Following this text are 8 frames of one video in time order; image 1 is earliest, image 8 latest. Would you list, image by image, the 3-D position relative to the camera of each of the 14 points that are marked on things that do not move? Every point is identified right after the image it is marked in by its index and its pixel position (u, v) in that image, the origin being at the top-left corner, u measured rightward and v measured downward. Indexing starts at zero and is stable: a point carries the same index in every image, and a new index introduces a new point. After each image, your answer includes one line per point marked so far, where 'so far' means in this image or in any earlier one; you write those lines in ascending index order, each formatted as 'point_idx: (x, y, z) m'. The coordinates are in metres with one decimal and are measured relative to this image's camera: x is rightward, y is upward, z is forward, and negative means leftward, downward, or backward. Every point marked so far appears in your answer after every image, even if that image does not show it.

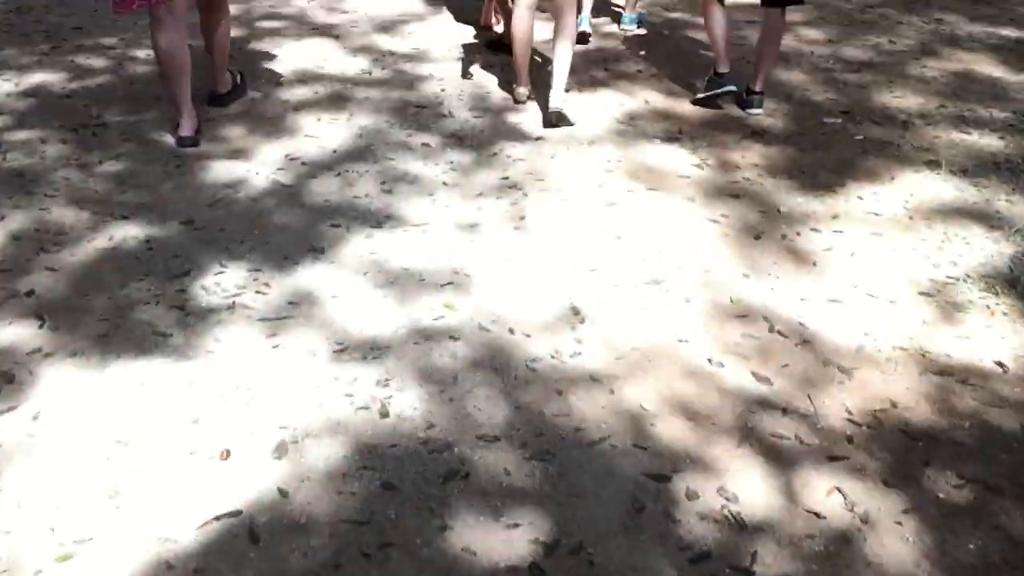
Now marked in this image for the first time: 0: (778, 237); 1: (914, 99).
0: (+0.8, +0.1, +2.7) m
1: (+1.6, +0.8, +3.7) m
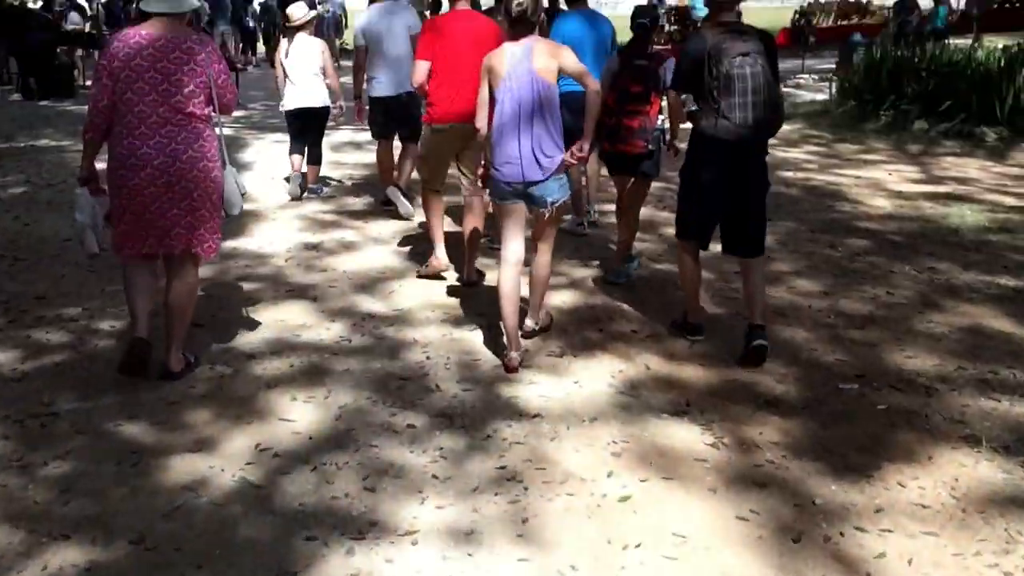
0: (+0.8, -0.7, +2.4) m
1: (+1.6, -0.3, +3.5) m
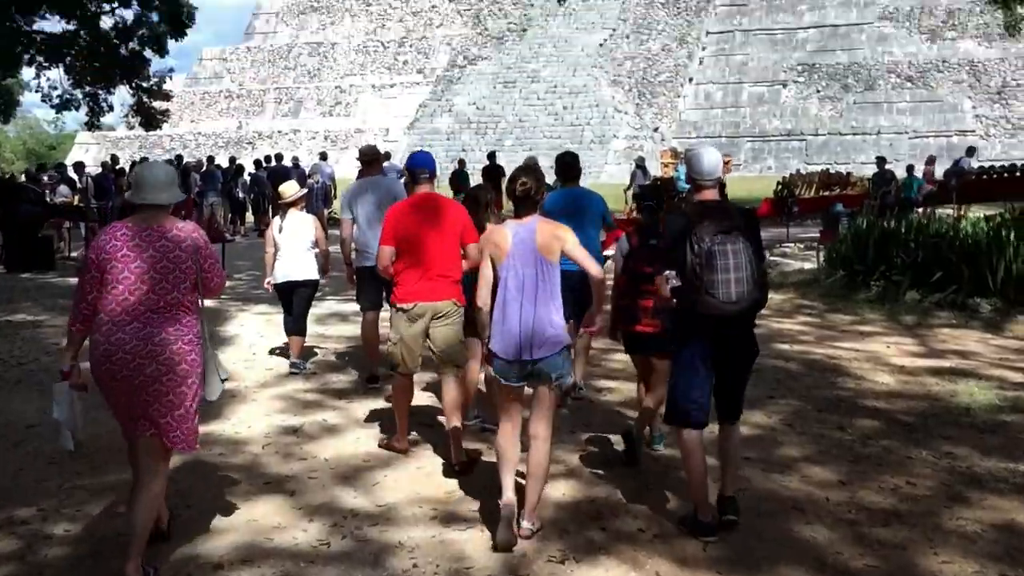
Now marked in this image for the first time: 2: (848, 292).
0: (+0.8, -1.1, +2.0) m
1: (+1.6, -1.0, +3.2) m
2: (+3.1, 0.0, +8.6) m
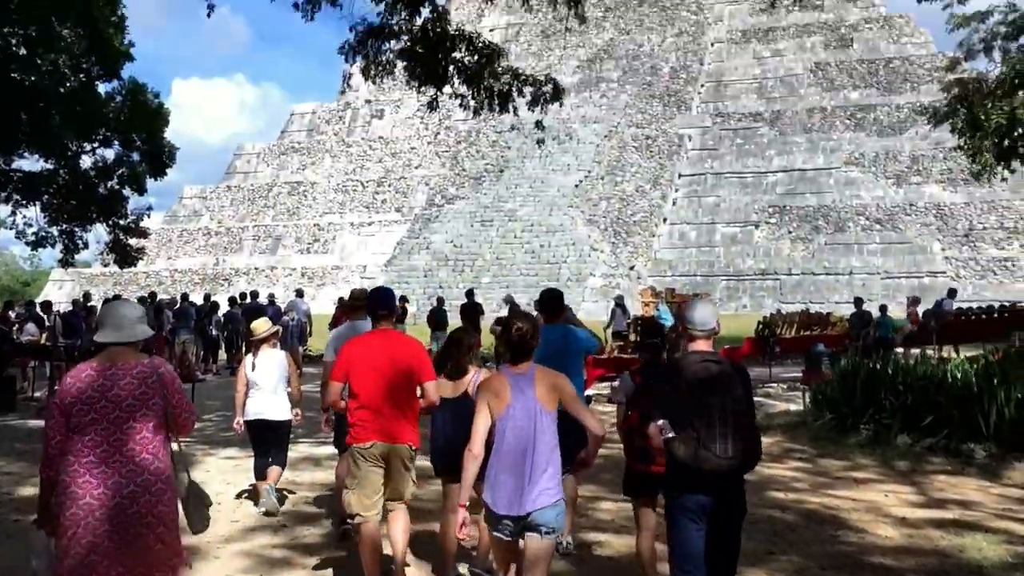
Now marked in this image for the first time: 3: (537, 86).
0: (+0.8, -1.5, +1.6) m
1: (+1.5, -1.5, +2.9) m
2: (+3.0, -1.3, +8.3) m
3: (+0.3, +2.3, +10.3) m
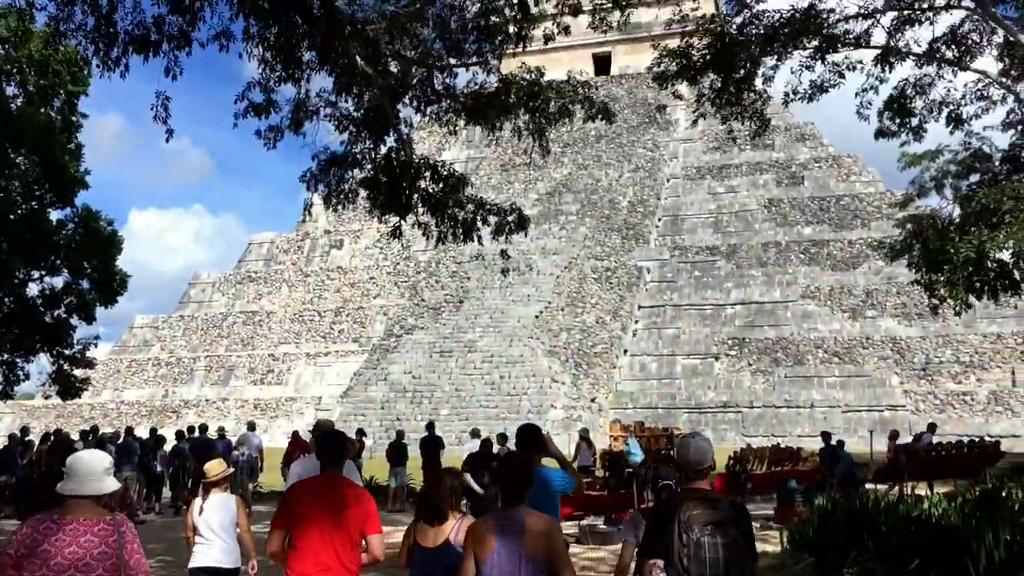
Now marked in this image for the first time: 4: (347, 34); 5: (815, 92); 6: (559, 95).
0: (+0.8, -1.7, +1.1) m
1: (+1.5, -1.8, +2.4) m
2: (+2.6, -2.5, +7.9) m
3: (-0.1, +0.8, +10.2) m
4: (-1.4, +2.2, +8.0) m
5: (+3.1, +2.0, +9.3) m
6: (+0.5, +2.2, +10.3) m
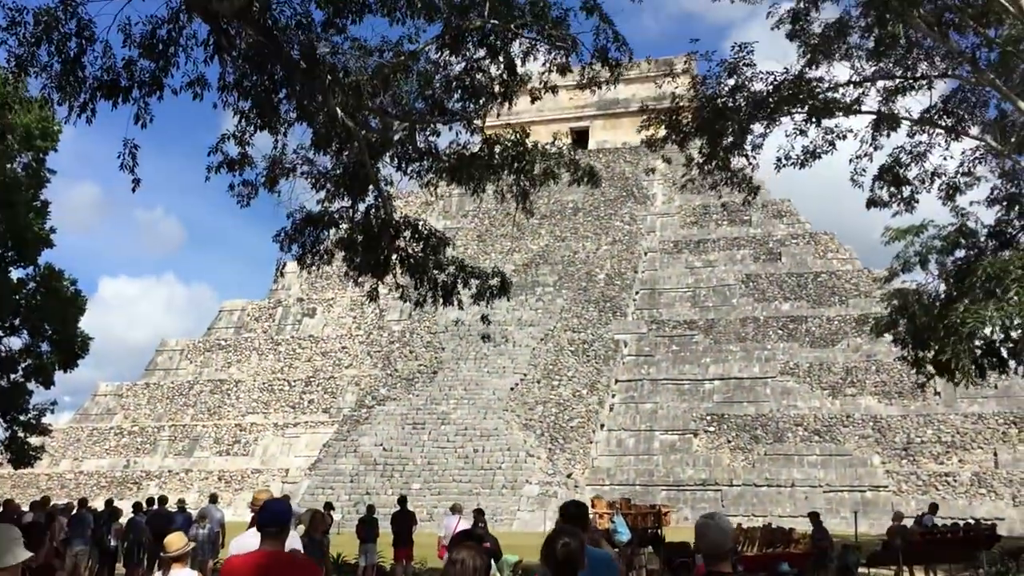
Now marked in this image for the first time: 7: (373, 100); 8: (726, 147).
0: (+0.8, -1.7, +0.6) m
1: (+1.5, -1.9, +1.8) m
2: (+2.5, -3.1, +7.3) m
3: (-0.3, +0.1, +9.8) m
4: (-1.5, +1.7, +7.7) m
5: (+2.9, +1.3, +9.1) m
6: (+0.4, +1.4, +10.0) m
7: (-1.3, +1.8, +8.7) m
8: (+2.3, +1.5, +9.8) m
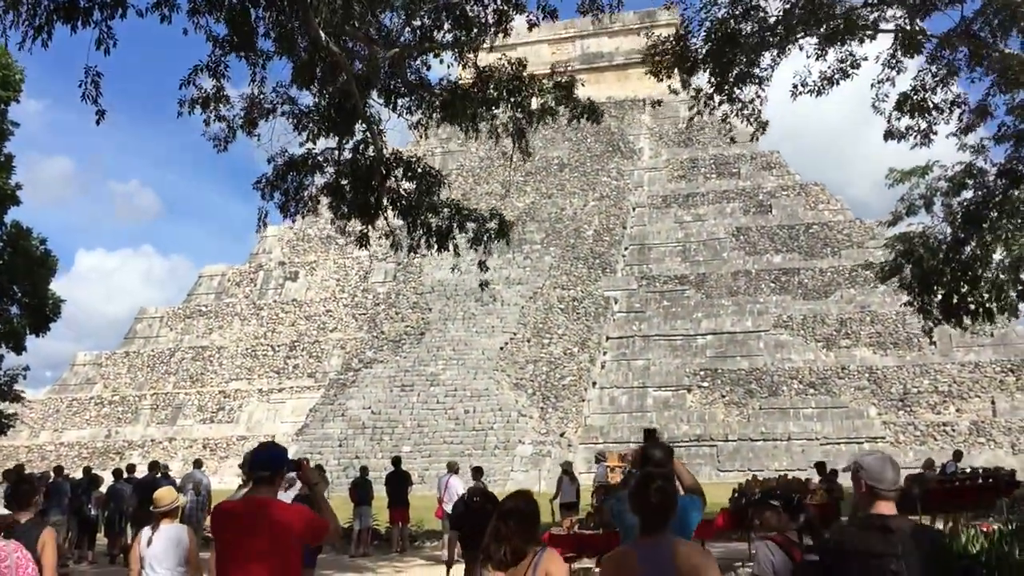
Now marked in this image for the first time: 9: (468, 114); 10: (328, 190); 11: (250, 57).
0: (+1.0, -1.4, +0.1) m
1: (+1.7, -1.7, +1.4) m
2: (+2.6, -2.5, +6.9) m
3: (-0.3, +0.7, +9.2) m
4: (-1.6, +2.2, +7.0) m
5: (+2.9, +1.9, +8.5) m
6: (+0.3, +2.0, +9.4) m
7: (-1.3, +2.3, +8.0) m
8: (+2.2, +2.1, +9.2) m
9: (-0.4, +1.7, +9.0) m
10: (-1.8, +1.0, +8.8) m
11: (-2.3, +2.0, +8.0) m
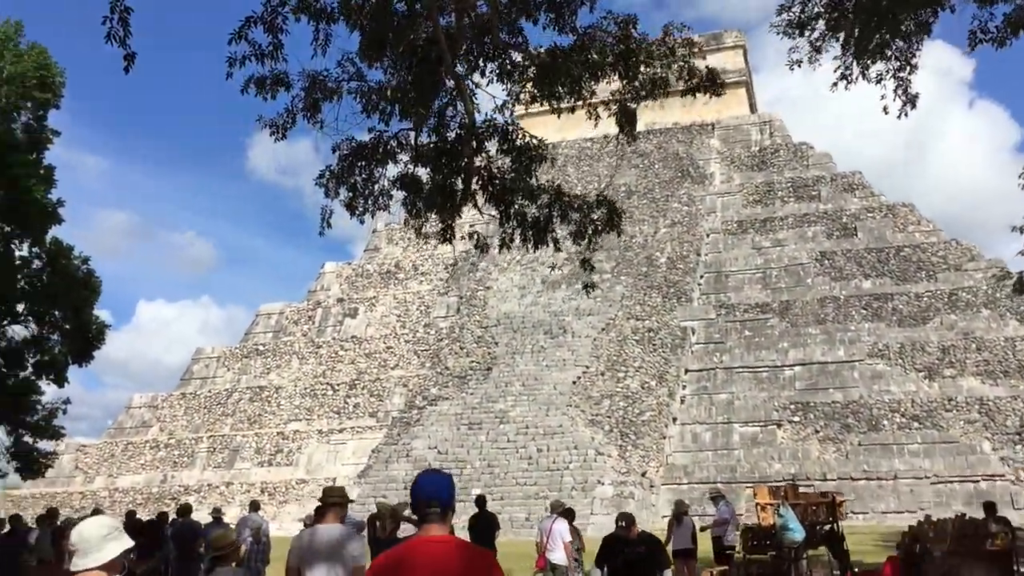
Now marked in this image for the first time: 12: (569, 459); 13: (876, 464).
0: (+1.5, -1.0, -1.5) m
1: (+2.2, -1.3, -0.3) m
2: (+3.4, -2.4, +5.2) m
3: (+0.6, +0.6, +7.8) m
4: (-0.8, +2.2, +5.8) m
5: (+3.7, +1.9, +7.0) m
6: (+1.2, +2.0, +8.0) m
7: (-0.5, +2.3, +6.7) m
8: (+3.1, +2.1, +7.7) m
9: (+0.4, +1.7, +7.7) m
10: (-0.9, +0.9, +7.5) m
11: (-1.4, +2.0, +6.7) m
12: (+1.3, -3.6, +19.6) m
13: (+7.9, -3.8, +19.8) m
